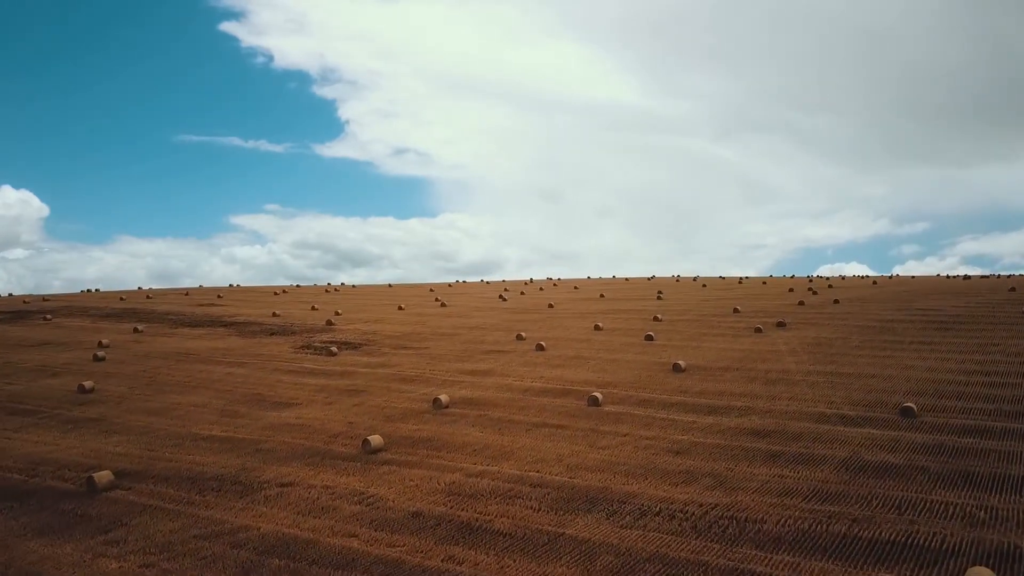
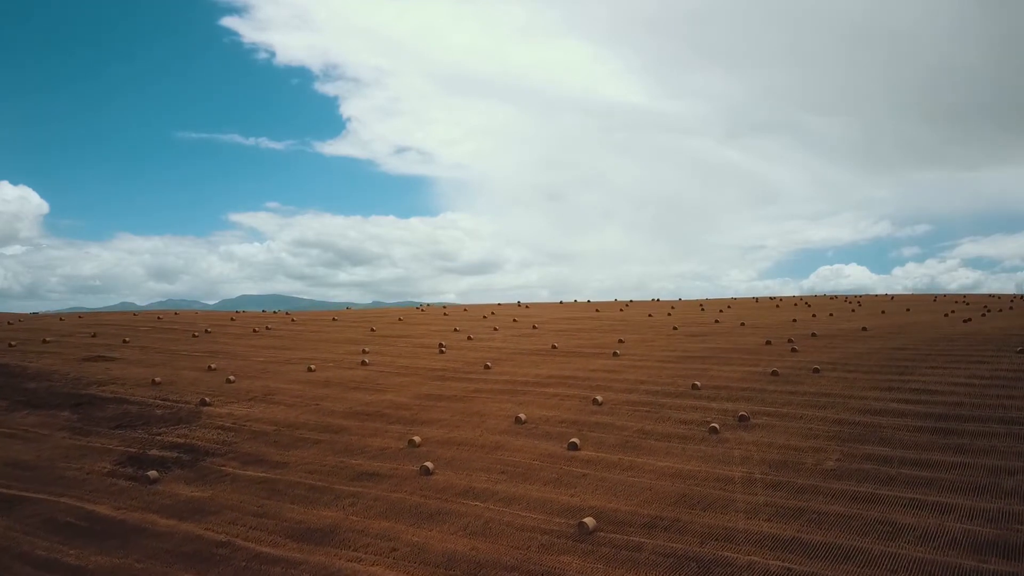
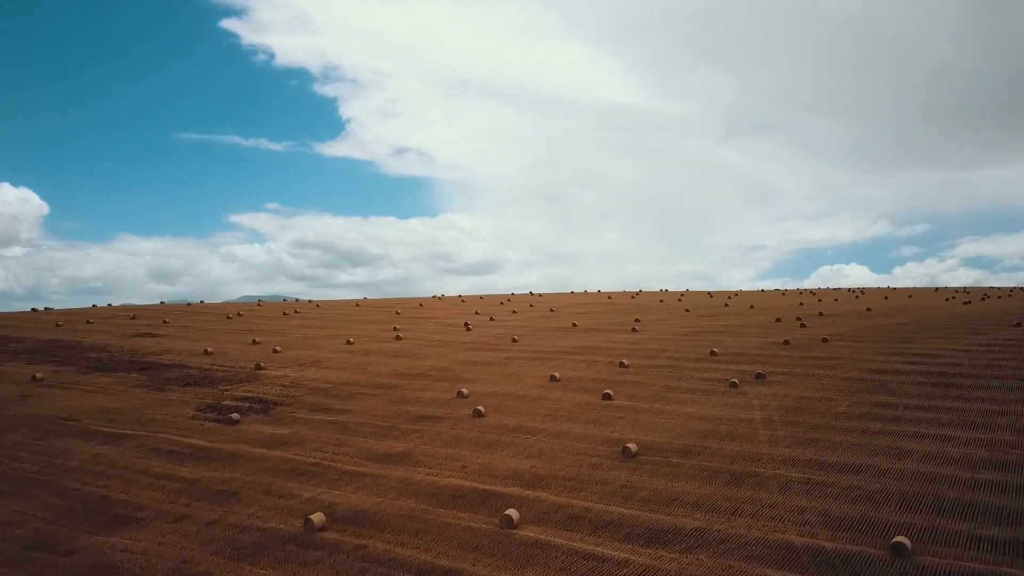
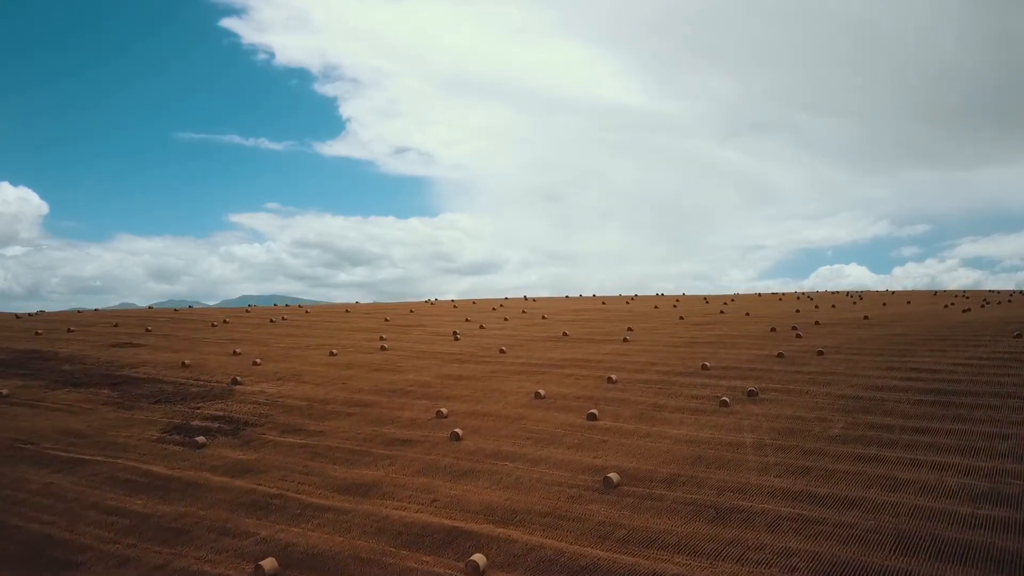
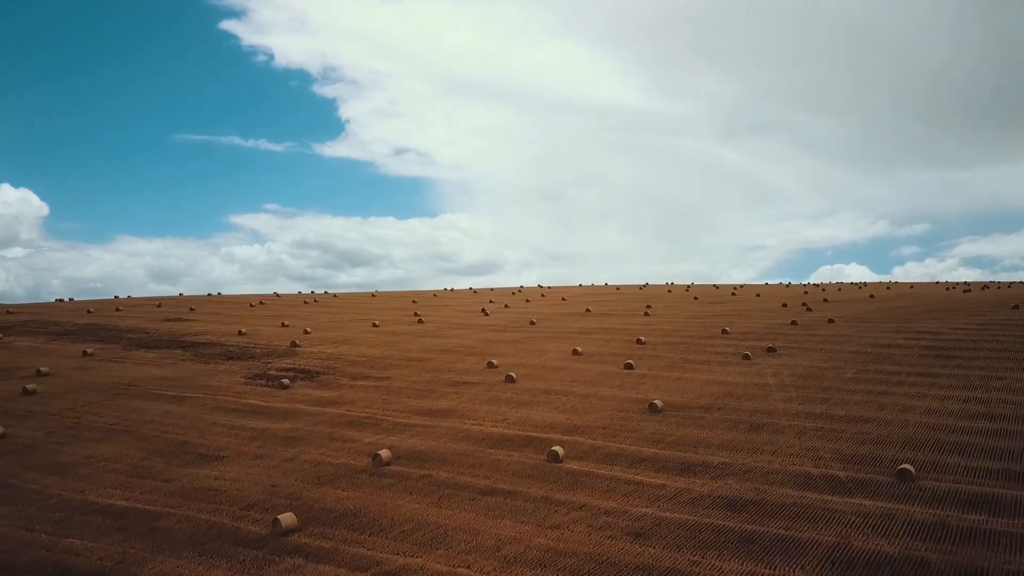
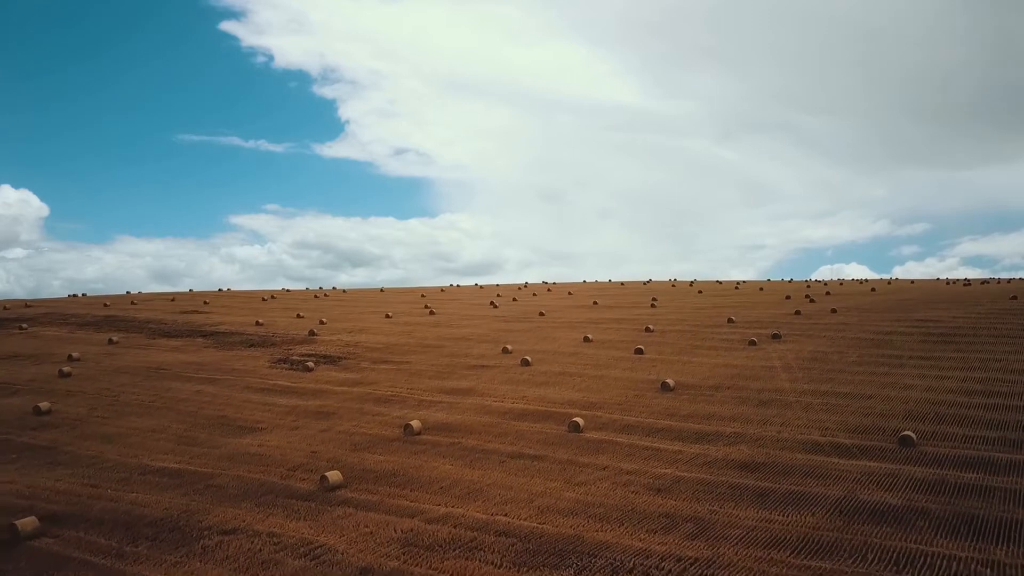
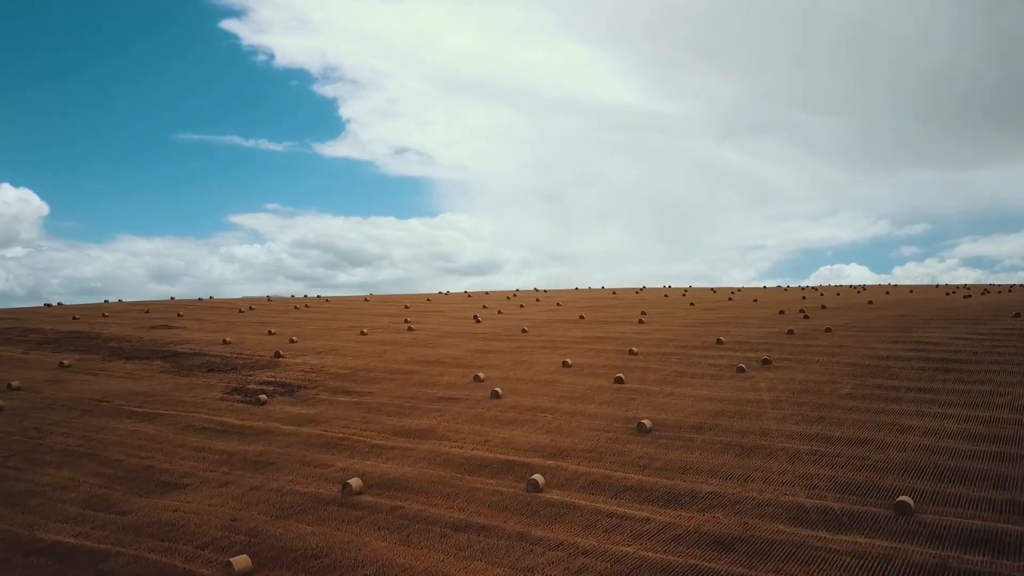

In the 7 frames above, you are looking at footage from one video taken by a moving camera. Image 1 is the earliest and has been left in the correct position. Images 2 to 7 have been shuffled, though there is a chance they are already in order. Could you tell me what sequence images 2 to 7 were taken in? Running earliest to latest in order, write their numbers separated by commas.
6, 5, 7, 3, 4, 2
